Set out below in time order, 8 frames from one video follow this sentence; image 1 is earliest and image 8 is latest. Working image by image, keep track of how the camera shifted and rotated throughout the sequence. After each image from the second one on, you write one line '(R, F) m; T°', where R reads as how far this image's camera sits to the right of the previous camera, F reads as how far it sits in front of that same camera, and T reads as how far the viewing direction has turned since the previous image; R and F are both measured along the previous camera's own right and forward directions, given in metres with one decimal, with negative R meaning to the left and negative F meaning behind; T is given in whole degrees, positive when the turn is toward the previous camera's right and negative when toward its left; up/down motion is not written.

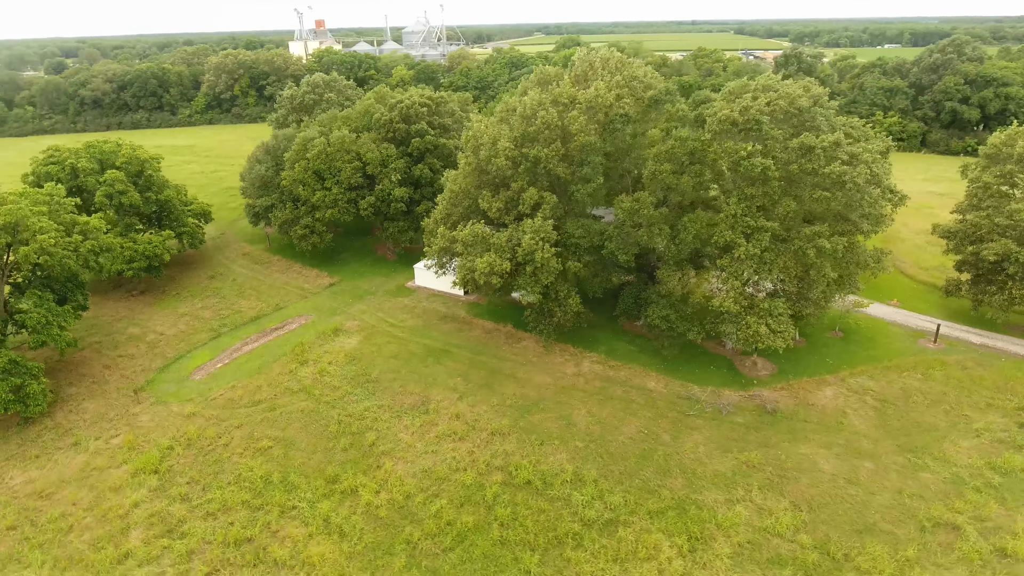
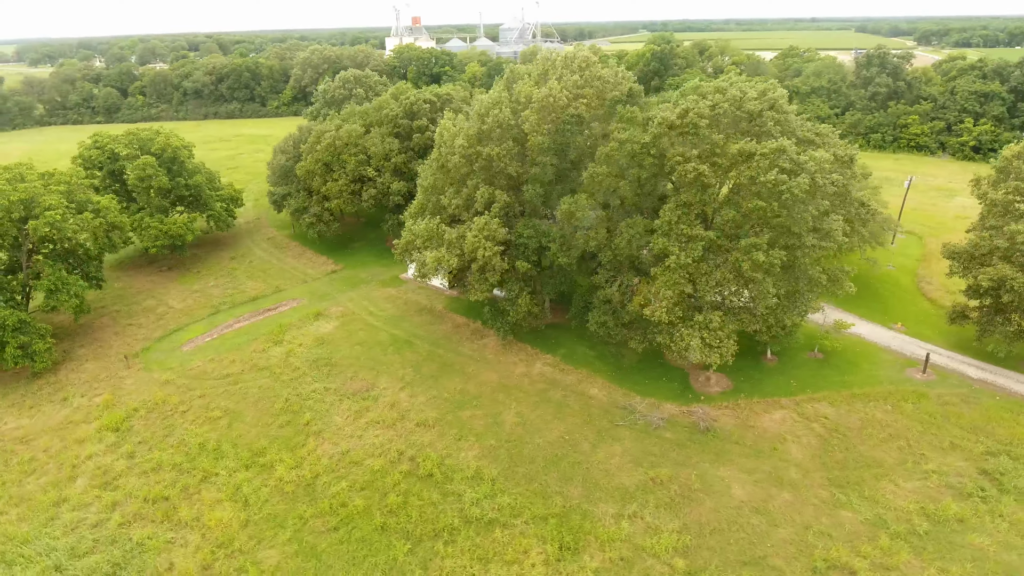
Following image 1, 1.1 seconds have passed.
(+5.8, +0.3) m; -9°
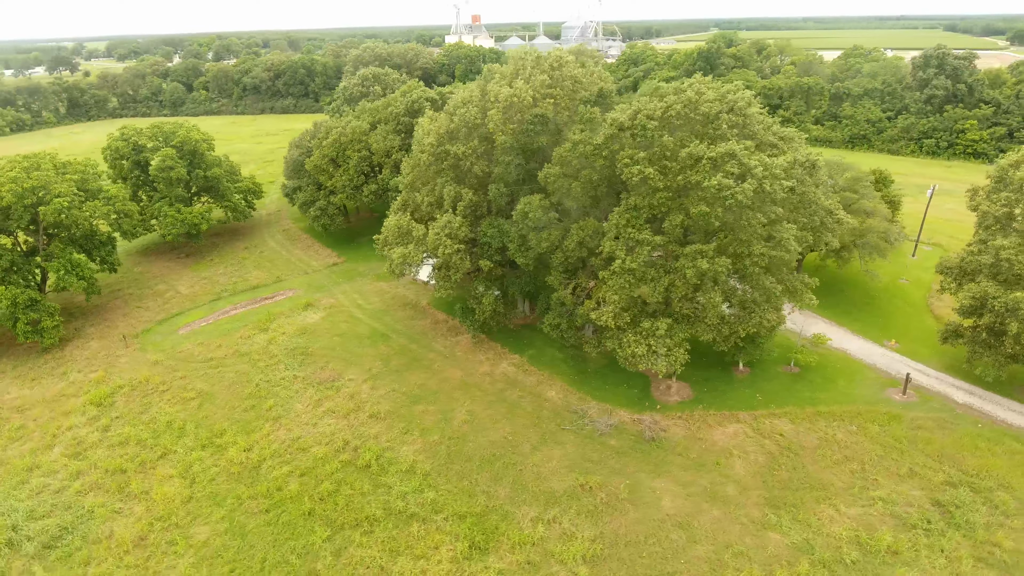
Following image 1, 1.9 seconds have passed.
(+3.9, +0.1) m; -6°
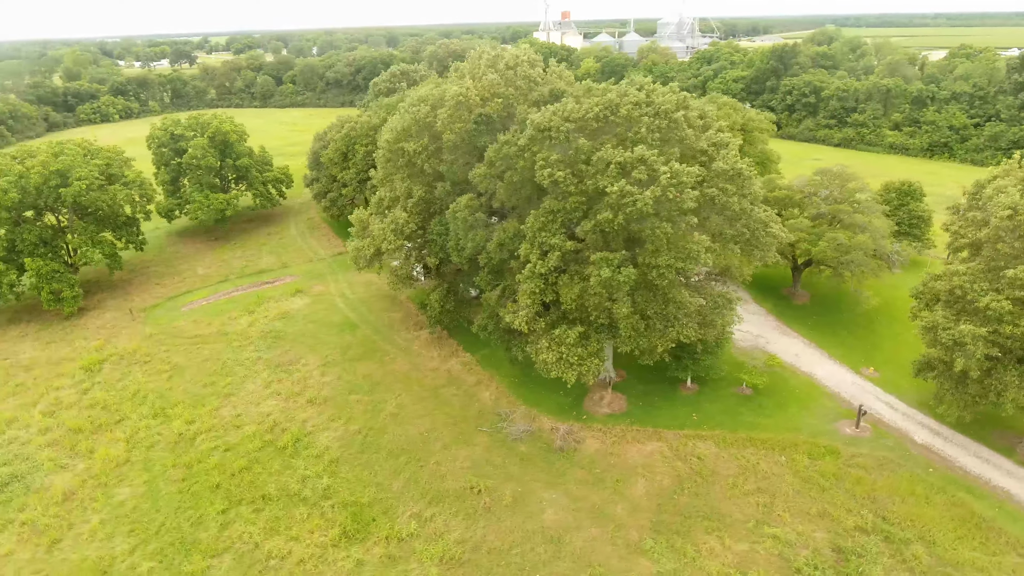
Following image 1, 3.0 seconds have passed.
(+5.9, +0.5) m; -9°
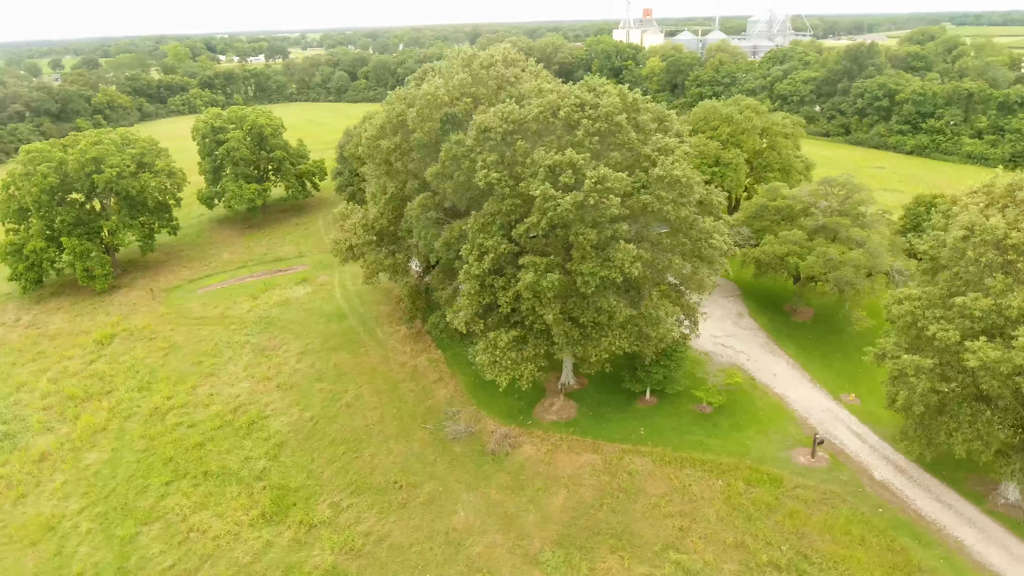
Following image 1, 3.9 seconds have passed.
(+4.6, +0.4) m; -7°
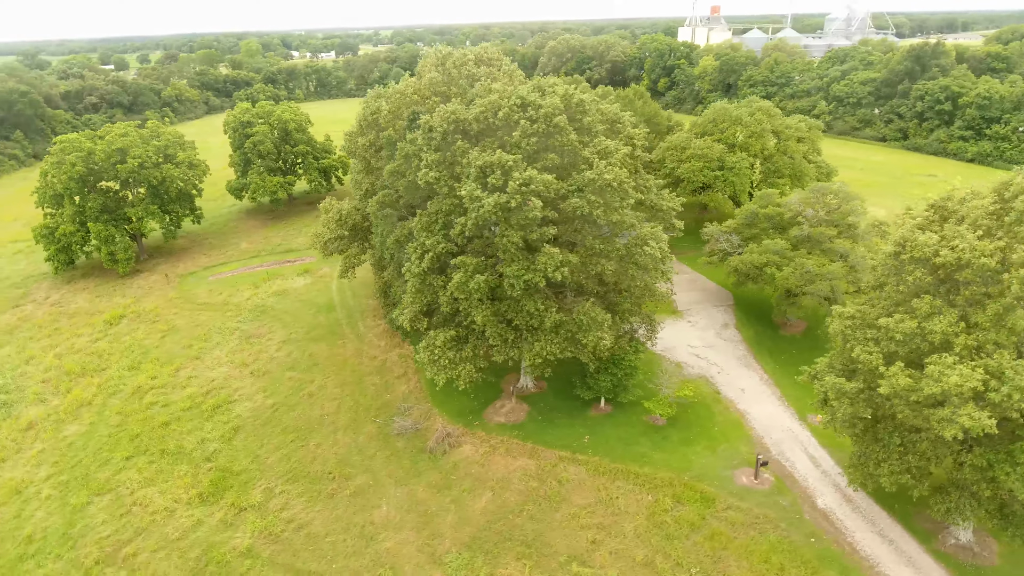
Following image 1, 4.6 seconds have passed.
(+4.0, +0.3) m; -6°
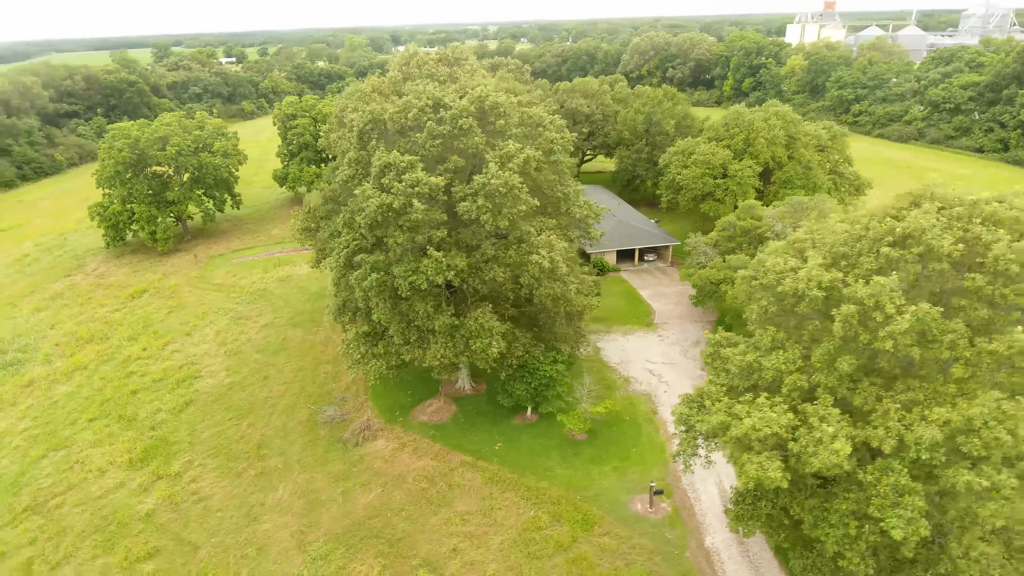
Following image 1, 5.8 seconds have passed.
(+5.9, +0.6) m; -9°
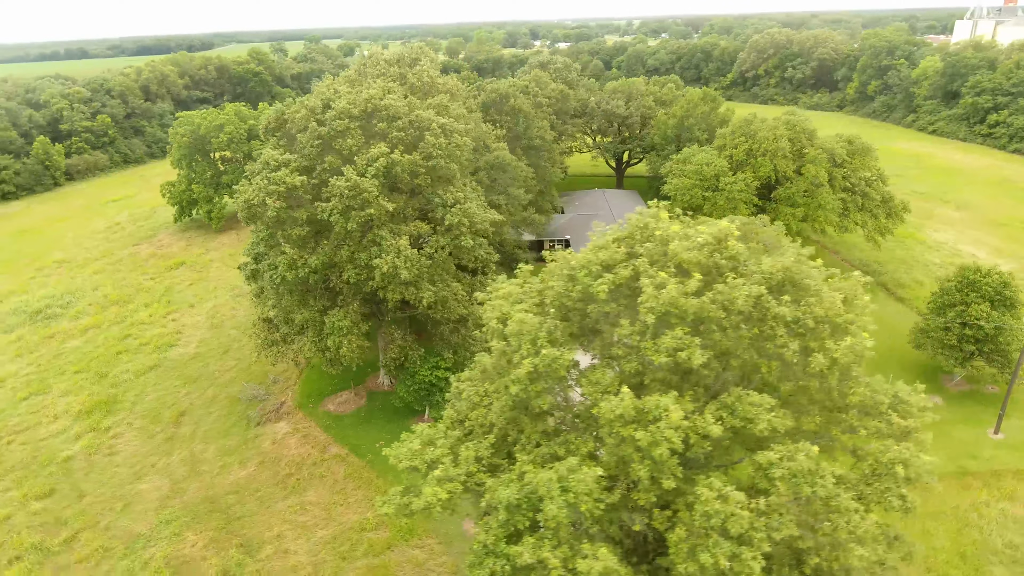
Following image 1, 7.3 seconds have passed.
(+7.9, +1.1) m; -12°
